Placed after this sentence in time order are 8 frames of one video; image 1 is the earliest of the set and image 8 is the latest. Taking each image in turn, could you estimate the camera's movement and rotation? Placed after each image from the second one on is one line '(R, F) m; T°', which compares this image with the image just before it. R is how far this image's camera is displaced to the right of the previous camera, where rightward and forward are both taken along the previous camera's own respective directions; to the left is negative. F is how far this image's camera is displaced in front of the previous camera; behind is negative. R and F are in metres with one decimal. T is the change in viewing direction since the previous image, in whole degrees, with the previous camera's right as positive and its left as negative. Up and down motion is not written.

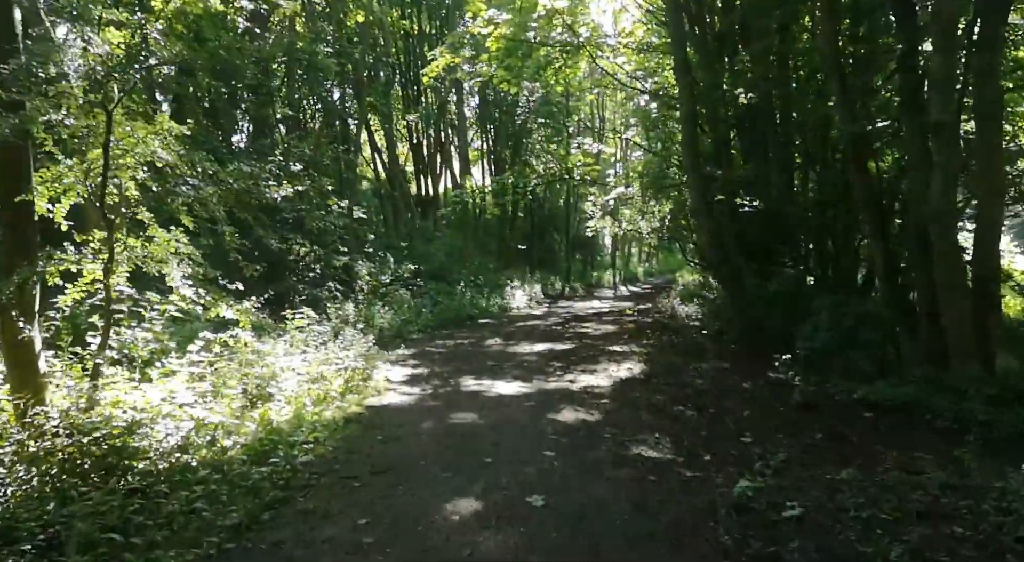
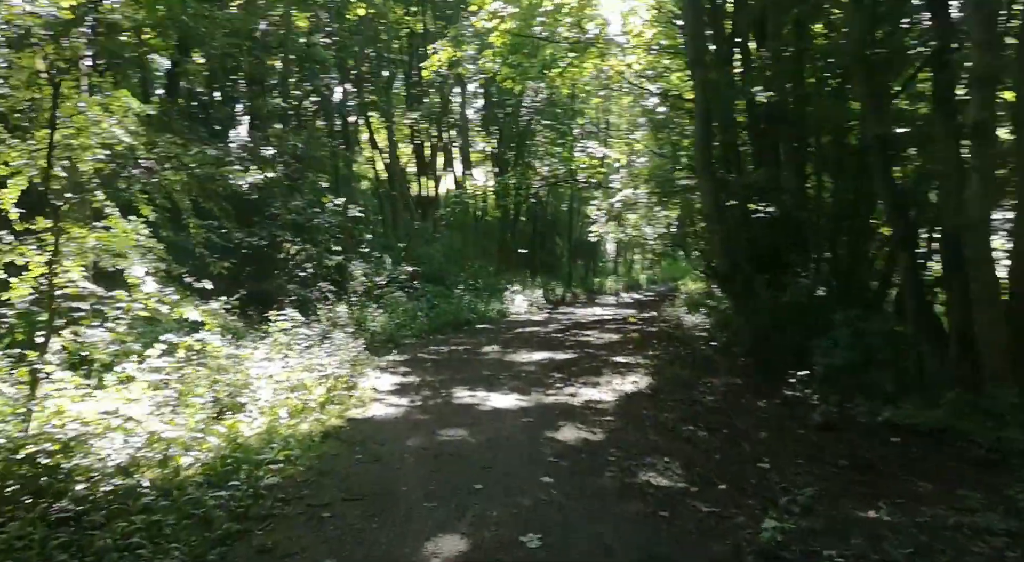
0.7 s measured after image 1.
(0.0, +0.8) m; 0°
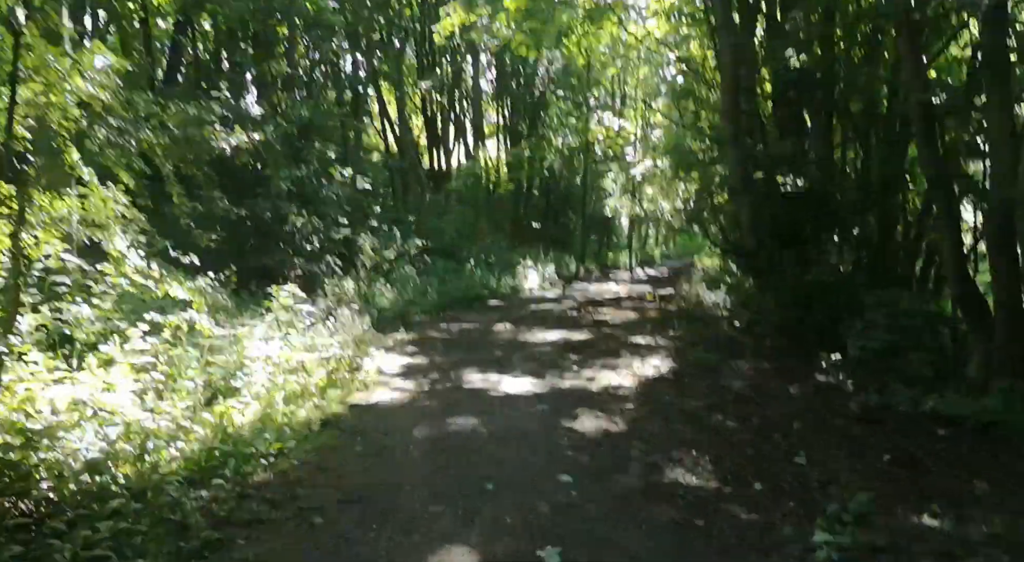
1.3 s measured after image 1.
(0.0, +0.7) m; -1°
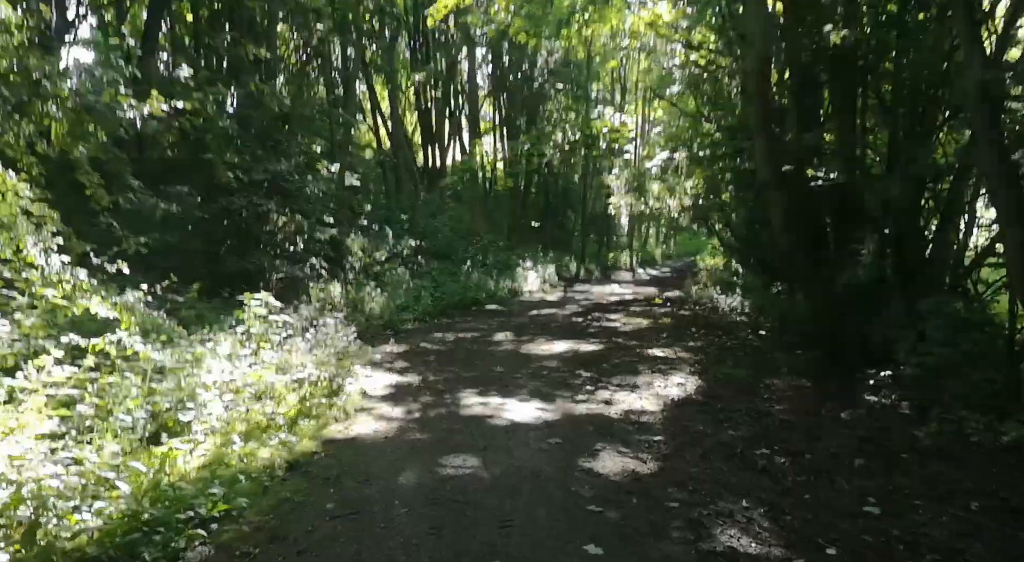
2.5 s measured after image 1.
(-0.1, +1.3) m; 0°
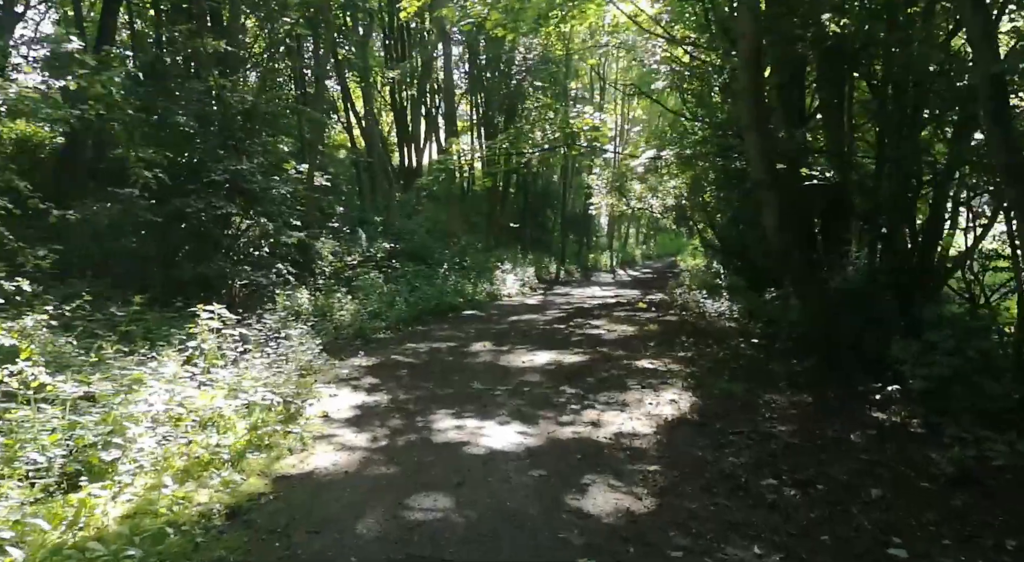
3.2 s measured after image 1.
(0.0, +0.8) m; +2°
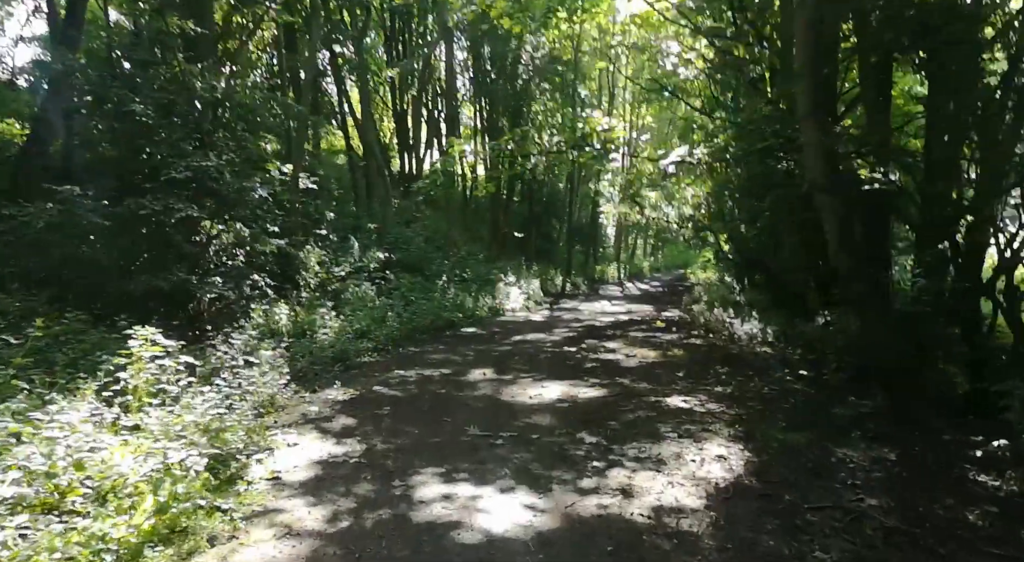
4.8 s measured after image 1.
(0.0, +1.8) m; 0°
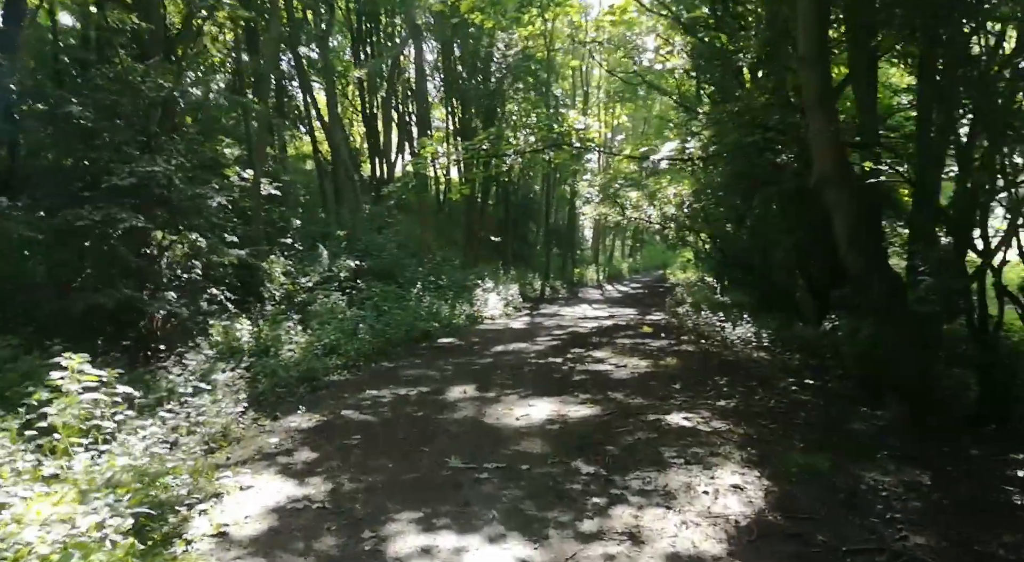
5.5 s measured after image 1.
(-0.1, +0.8) m; +2°
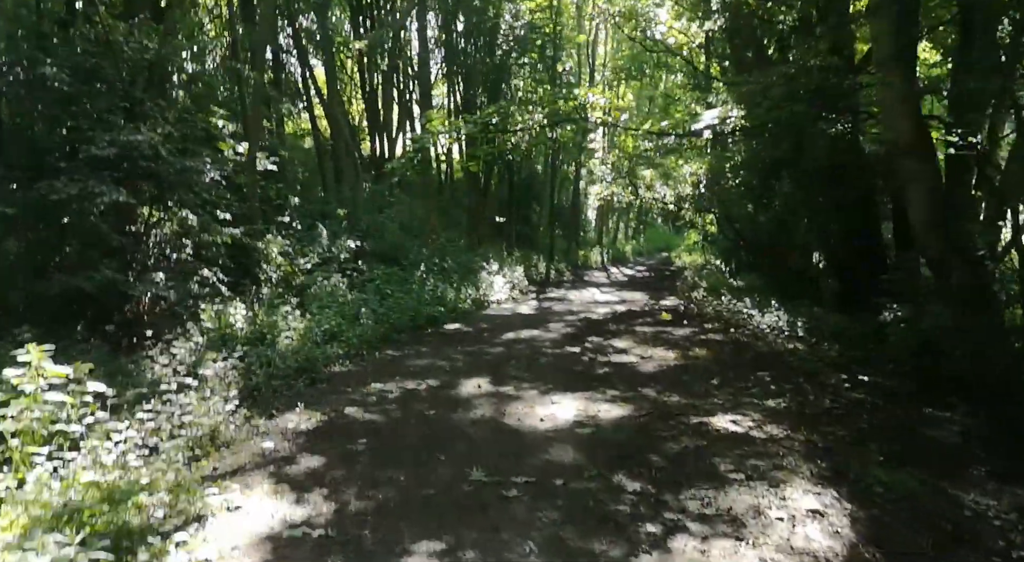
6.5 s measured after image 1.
(-0.3, +0.9) m; 0°
